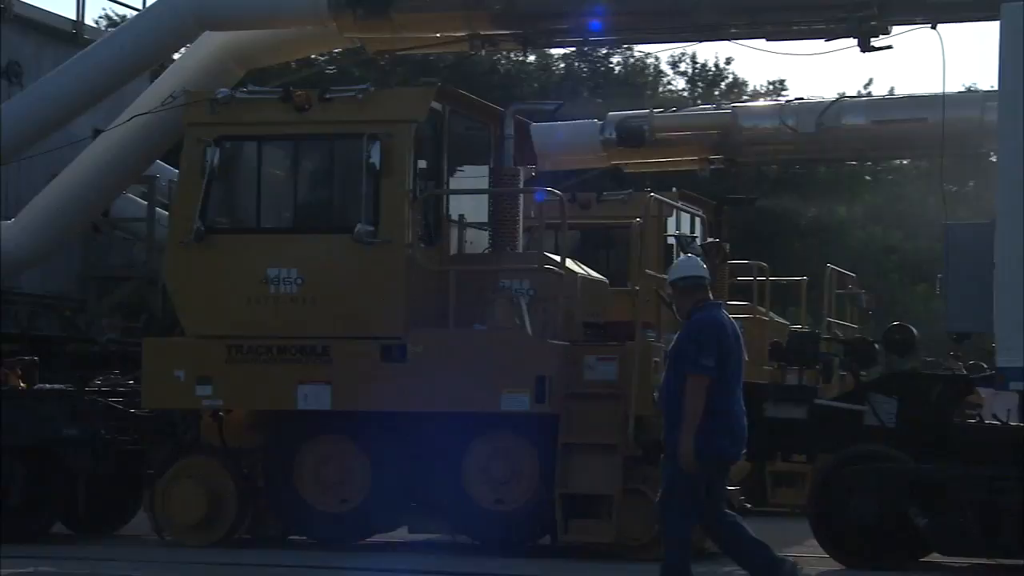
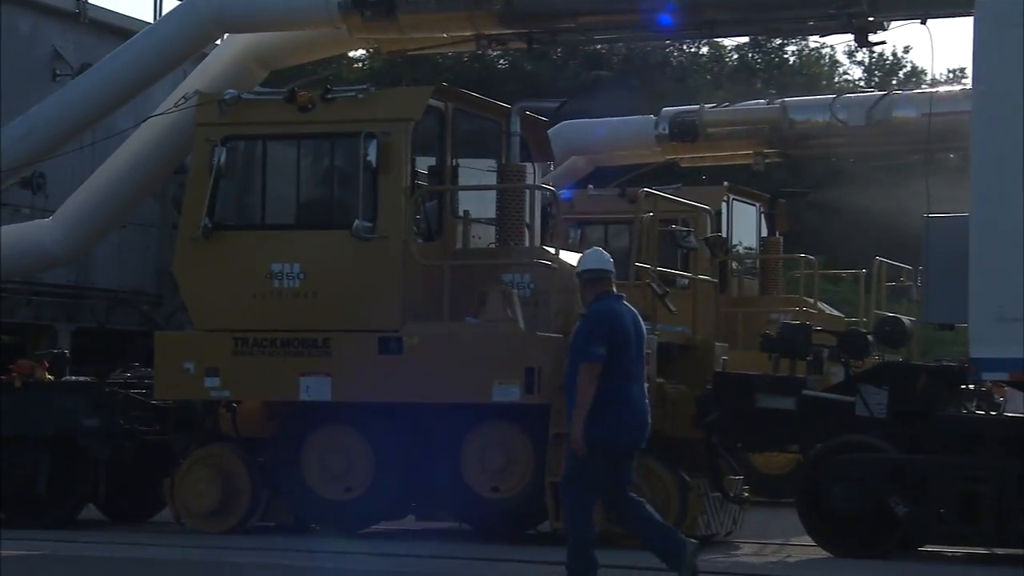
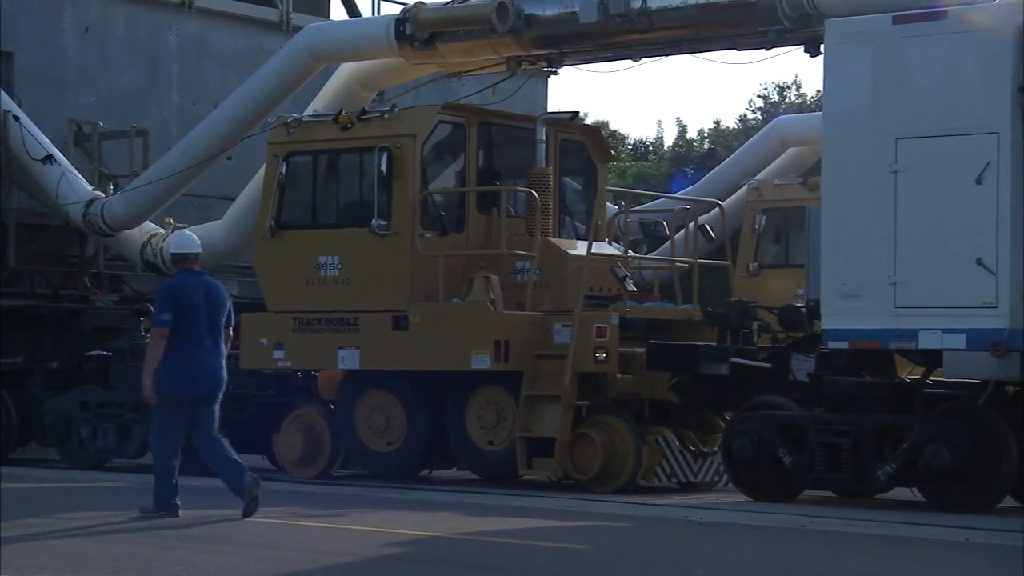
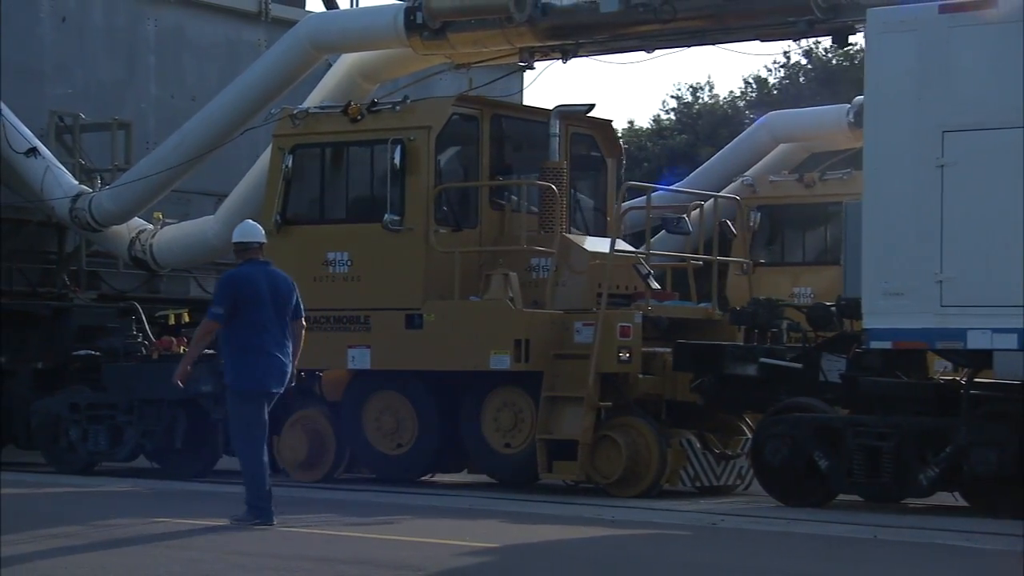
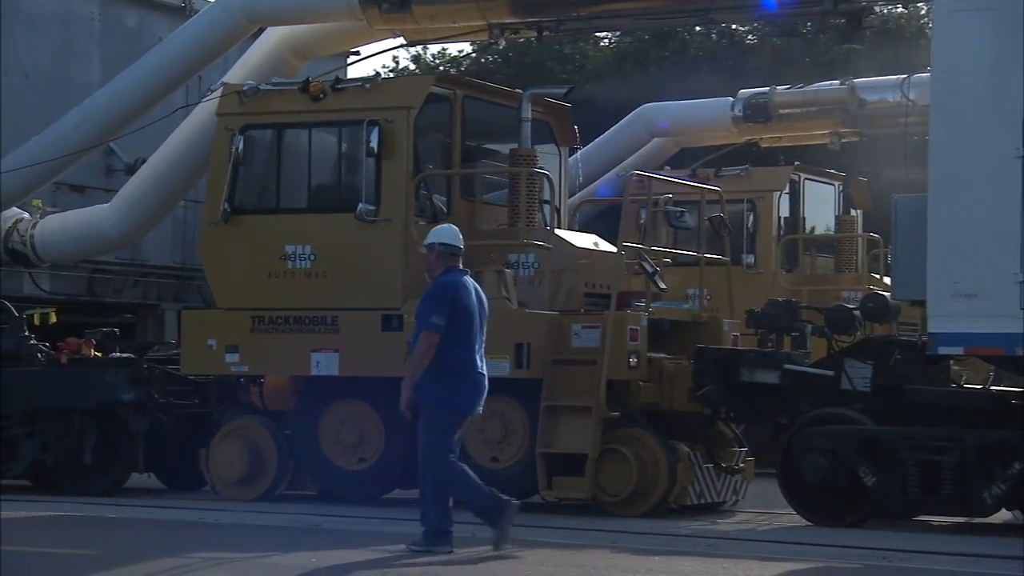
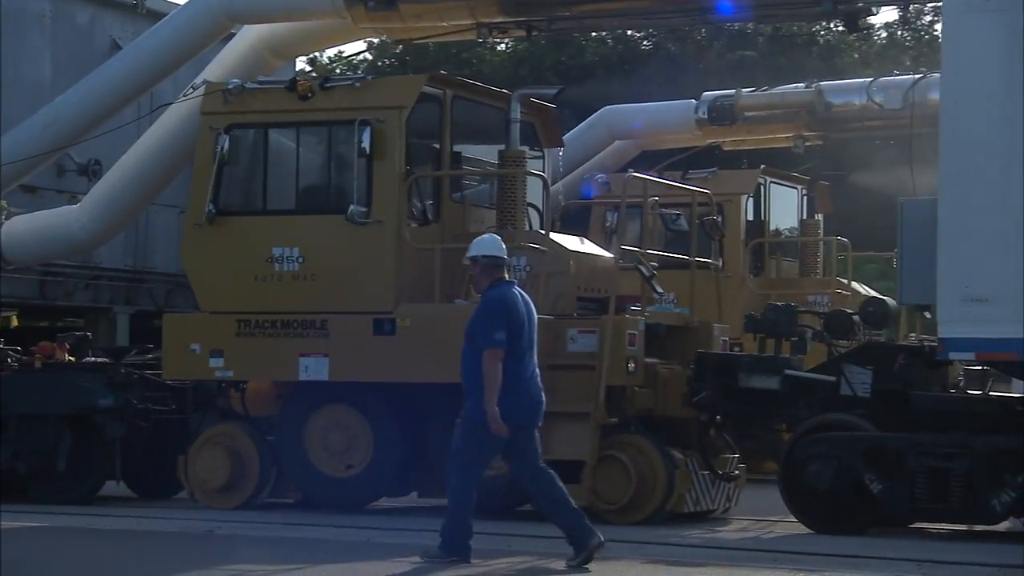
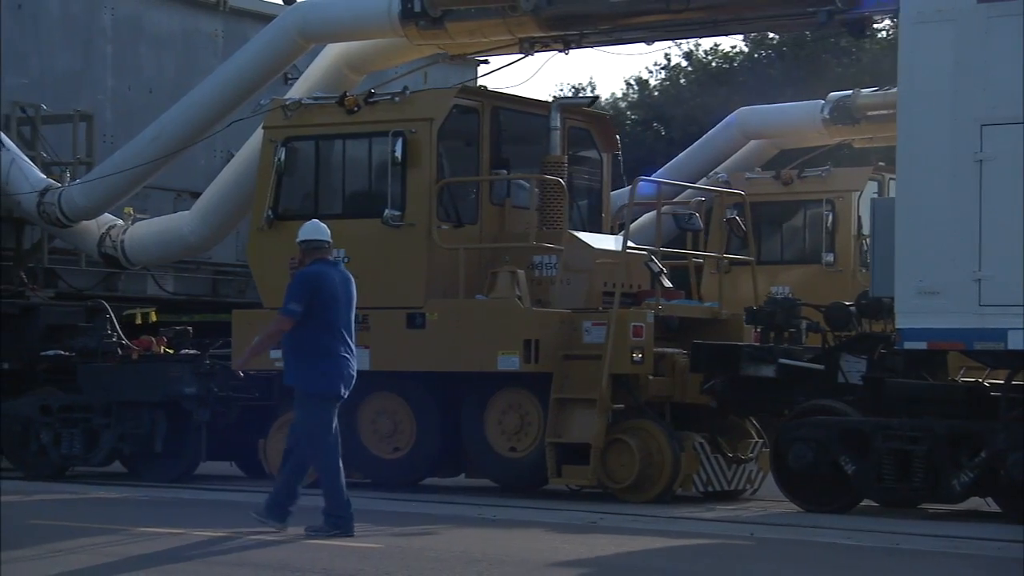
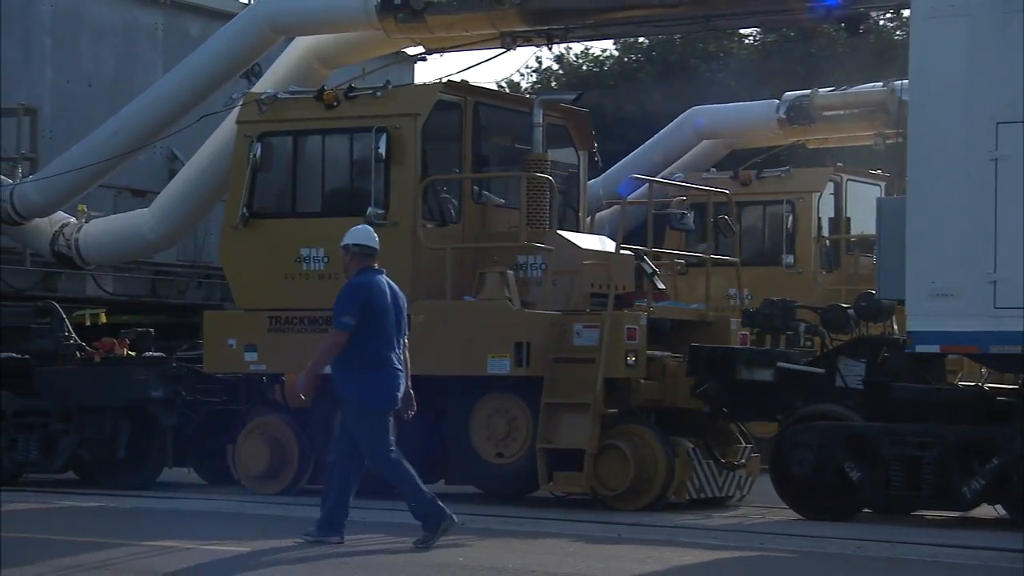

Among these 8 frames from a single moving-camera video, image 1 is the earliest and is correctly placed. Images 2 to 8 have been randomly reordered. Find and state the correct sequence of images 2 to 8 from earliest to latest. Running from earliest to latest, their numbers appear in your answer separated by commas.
2, 6, 5, 8, 7, 4, 3
